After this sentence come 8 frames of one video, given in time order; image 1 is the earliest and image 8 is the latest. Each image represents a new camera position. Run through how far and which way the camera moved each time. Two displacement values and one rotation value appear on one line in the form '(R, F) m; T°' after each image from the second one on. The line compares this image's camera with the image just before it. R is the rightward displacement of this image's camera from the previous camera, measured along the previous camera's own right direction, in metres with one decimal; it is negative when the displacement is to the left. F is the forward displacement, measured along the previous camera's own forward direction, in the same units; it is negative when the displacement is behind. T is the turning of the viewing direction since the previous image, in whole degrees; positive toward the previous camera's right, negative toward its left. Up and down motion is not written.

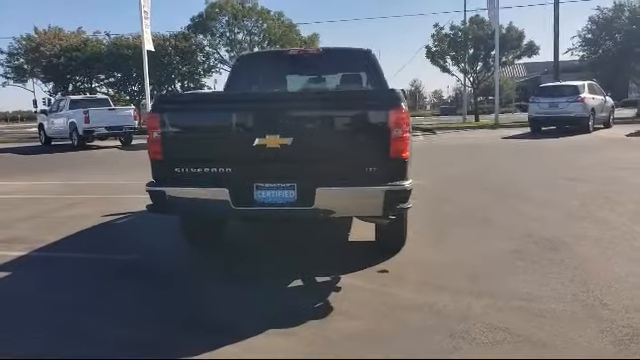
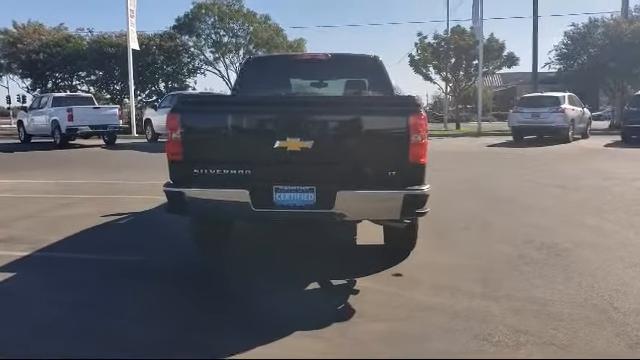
(-0.5, -0.1) m; +3°
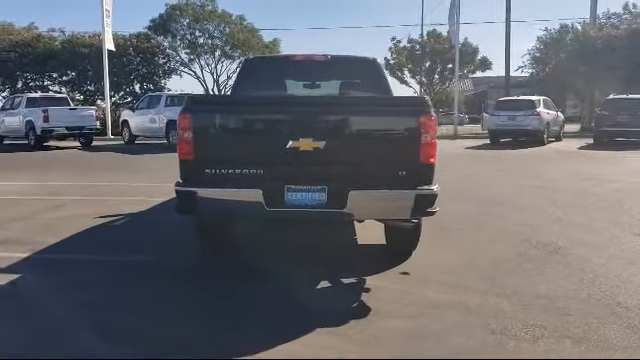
(-0.5, -0.1) m; +3°
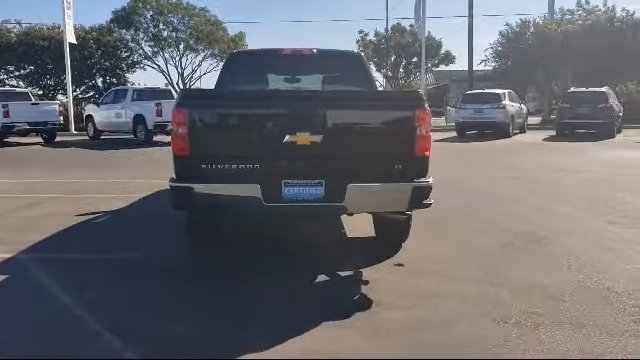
(-0.4, 0.0) m; +4°
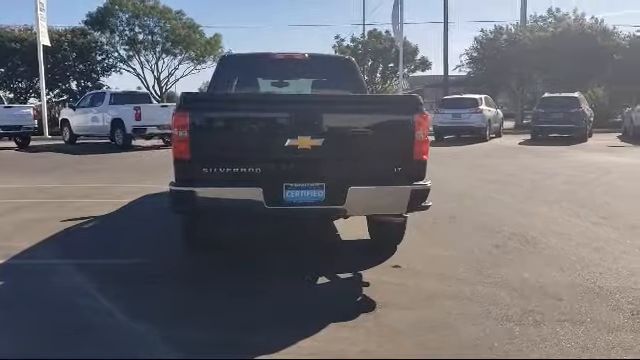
(-0.3, -0.1) m; +3°
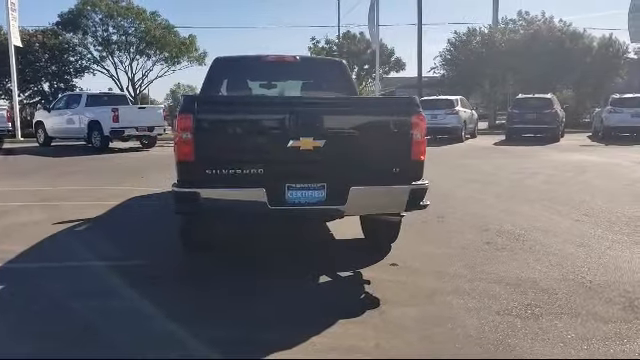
(-0.3, -0.1) m; +3°
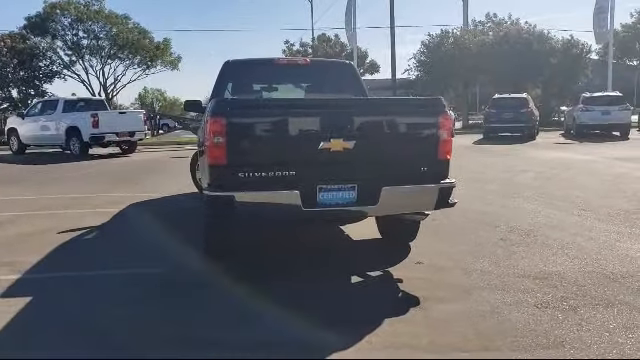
(-0.8, 0.0) m; +4°
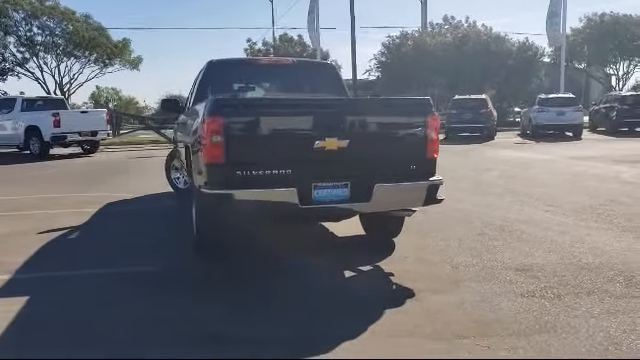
(-0.5, -0.2) m; +4°
